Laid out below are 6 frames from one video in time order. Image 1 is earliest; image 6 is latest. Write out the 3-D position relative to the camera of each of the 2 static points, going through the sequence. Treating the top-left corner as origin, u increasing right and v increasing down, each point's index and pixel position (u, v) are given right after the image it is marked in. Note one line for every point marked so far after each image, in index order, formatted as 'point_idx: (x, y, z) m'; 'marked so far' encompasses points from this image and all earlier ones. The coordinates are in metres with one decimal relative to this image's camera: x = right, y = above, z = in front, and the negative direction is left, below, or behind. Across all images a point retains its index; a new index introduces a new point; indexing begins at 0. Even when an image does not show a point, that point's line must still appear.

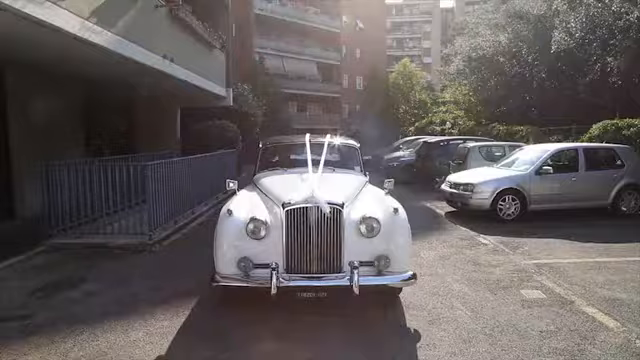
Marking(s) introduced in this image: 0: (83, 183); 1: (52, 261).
0: (-4.0, 0.0, +8.4) m
1: (-3.9, -1.2, +7.1) m
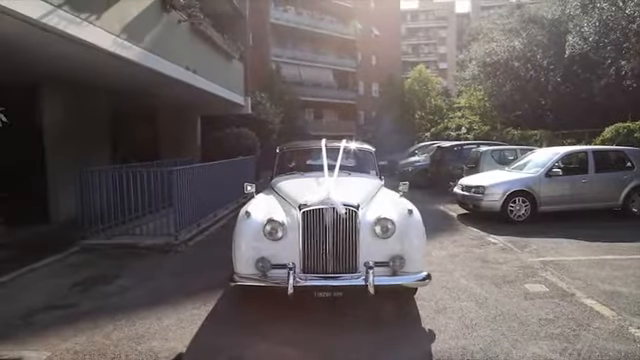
0: (-3.7, -0.1, +8.9) m
1: (-3.6, -1.2, +7.7) m
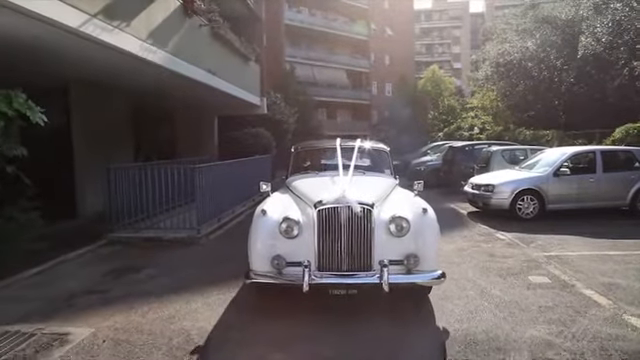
0: (-3.5, -0.1, +9.5) m
1: (-3.4, -1.2, +8.2) m
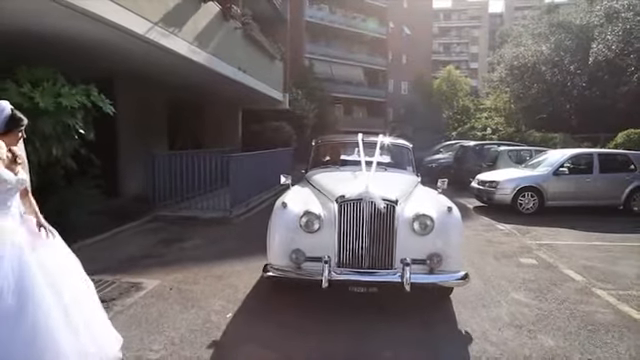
0: (-3.0, +0.3, +10.7) m
1: (-3.0, -0.9, +9.4) m
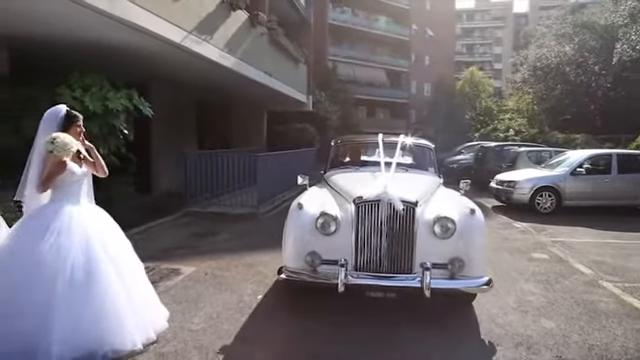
0: (-2.5, +0.3, +11.3) m
1: (-2.6, -0.8, +10.0) m
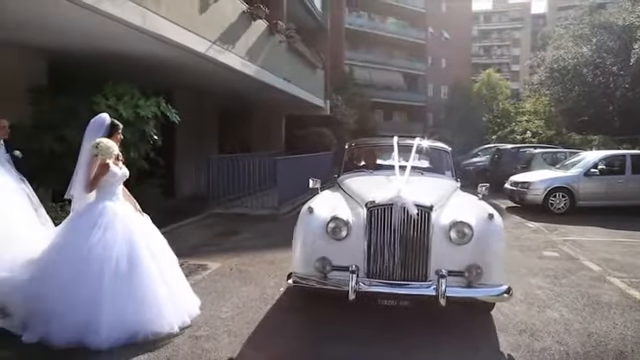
0: (-2.1, +0.2, +11.8) m
1: (-2.2, -0.9, +10.5) m
